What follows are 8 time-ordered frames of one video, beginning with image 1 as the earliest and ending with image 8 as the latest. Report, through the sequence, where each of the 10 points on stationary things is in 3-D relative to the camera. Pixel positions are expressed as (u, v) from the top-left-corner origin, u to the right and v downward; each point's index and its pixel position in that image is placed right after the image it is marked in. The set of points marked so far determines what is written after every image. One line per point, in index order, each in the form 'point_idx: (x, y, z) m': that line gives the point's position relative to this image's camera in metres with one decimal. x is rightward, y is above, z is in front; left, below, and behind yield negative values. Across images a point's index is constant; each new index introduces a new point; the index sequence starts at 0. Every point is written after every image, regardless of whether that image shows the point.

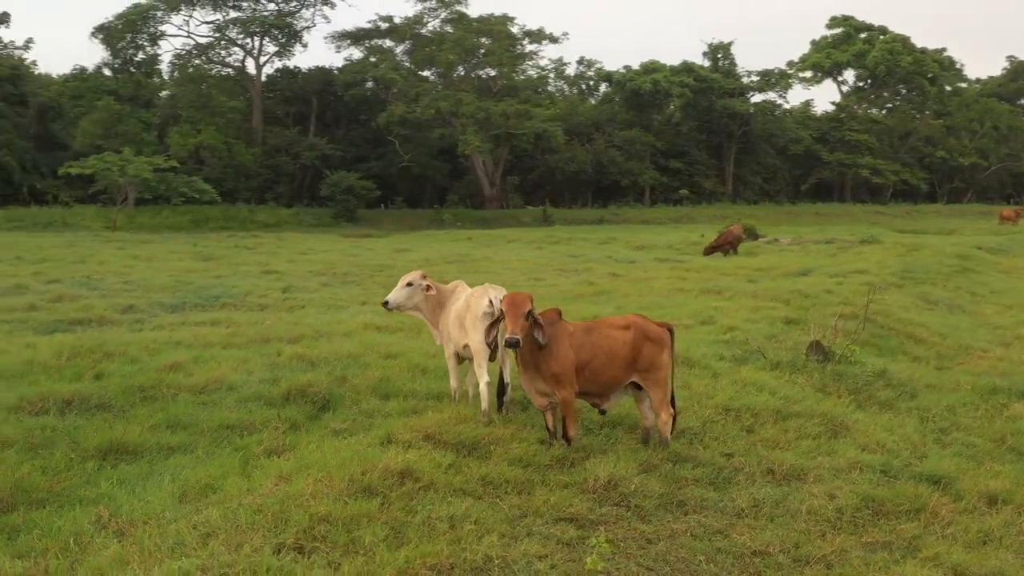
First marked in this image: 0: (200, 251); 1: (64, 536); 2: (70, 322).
0: (-5.0, +0.6, +18.7) m
1: (-1.4, -0.8, +3.6) m
2: (-3.5, -0.3, +9.2) m
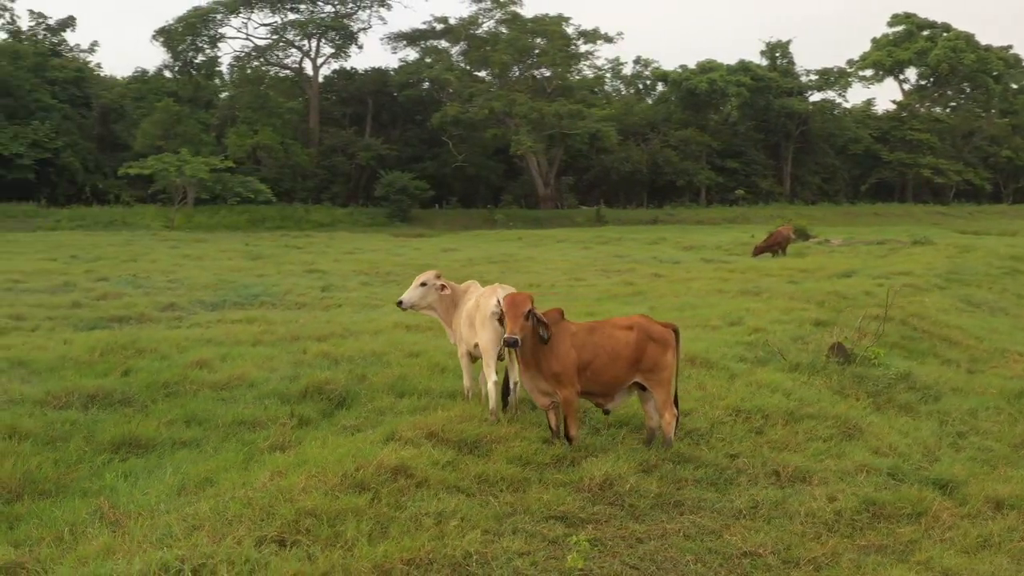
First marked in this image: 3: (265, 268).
0: (-4.3, +0.6, +19.0) m
1: (-1.5, -0.8, +3.7) m
2: (-3.3, -0.3, +9.5) m
3: (-3.2, +0.2, +14.8) m
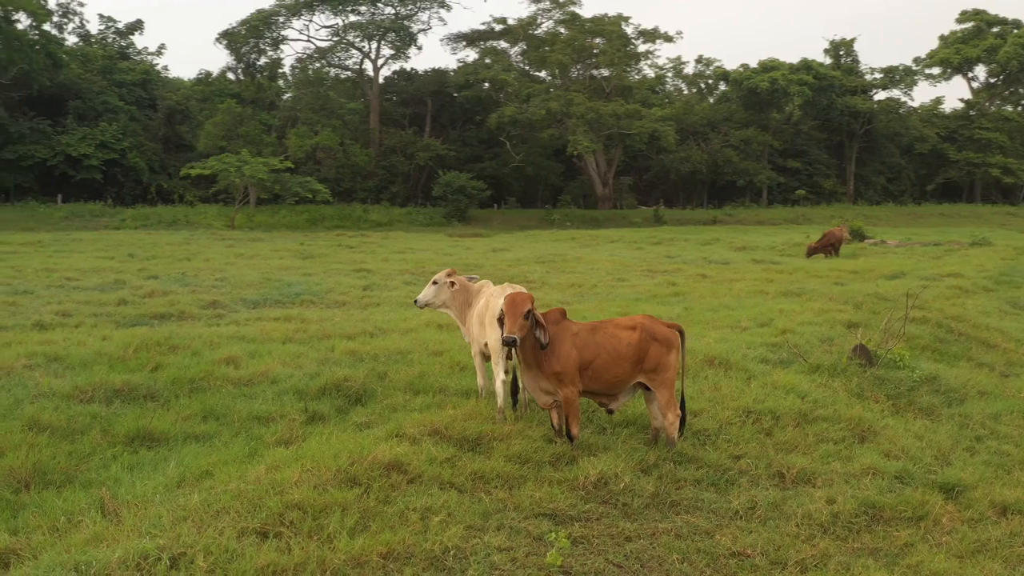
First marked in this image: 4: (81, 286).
0: (-3.5, +0.6, +19.2) m
1: (-1.5, -0.8, +3.9) m
2: (-3.0, -0.2, +9.7) m
3: (-2.6, +0.3, +15.0) m
4: (-4.5, 0.0, +12.0) m
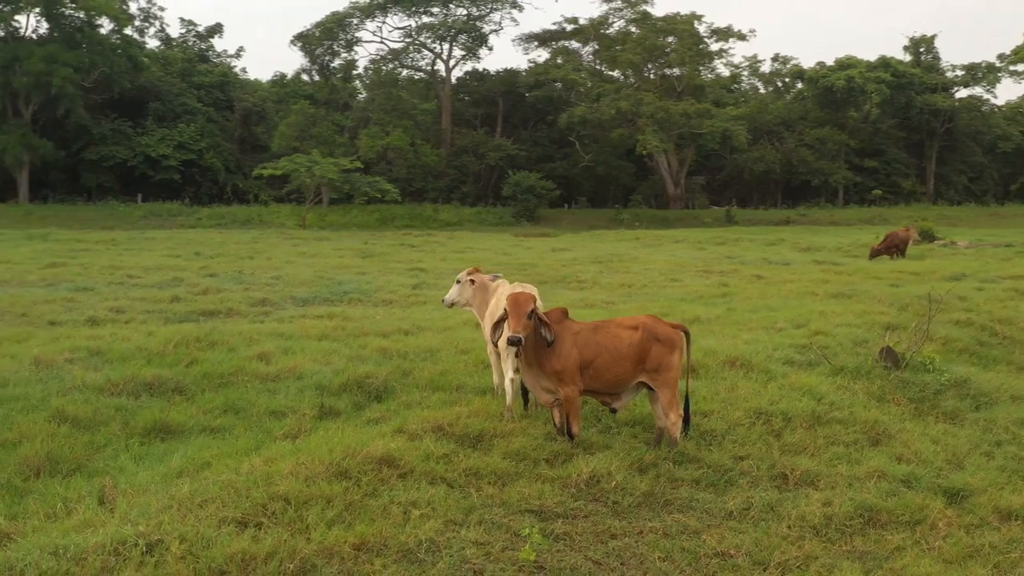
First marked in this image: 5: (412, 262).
0: (-2.5, +0.7, +19.5) m
1: (-1.6, -0.7, +4.1) m
2: (-2.7, -0.2, +10.0) m
3: (-1.9, +0.3, +15.2) m
4: (-4.0, 0.0, +12.4) m
5: (-1.4, +0.4, +16.6) m
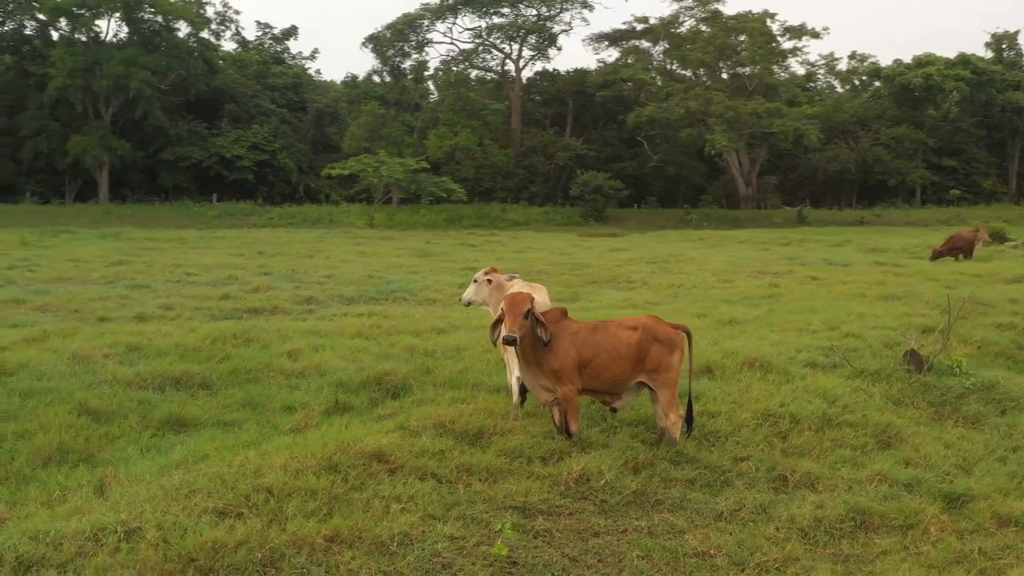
0: (-1.5, +0.7, +19.7) m
1: (-1.7, -0.7, +4.2) m
2: (-2.3, -0.2, +10.2) m
3: (-1.2, +0.3, +15.4) m
4: (-3.5, +0.1, +12.7) m
5: (-0.6, +0.4, +16.8) m
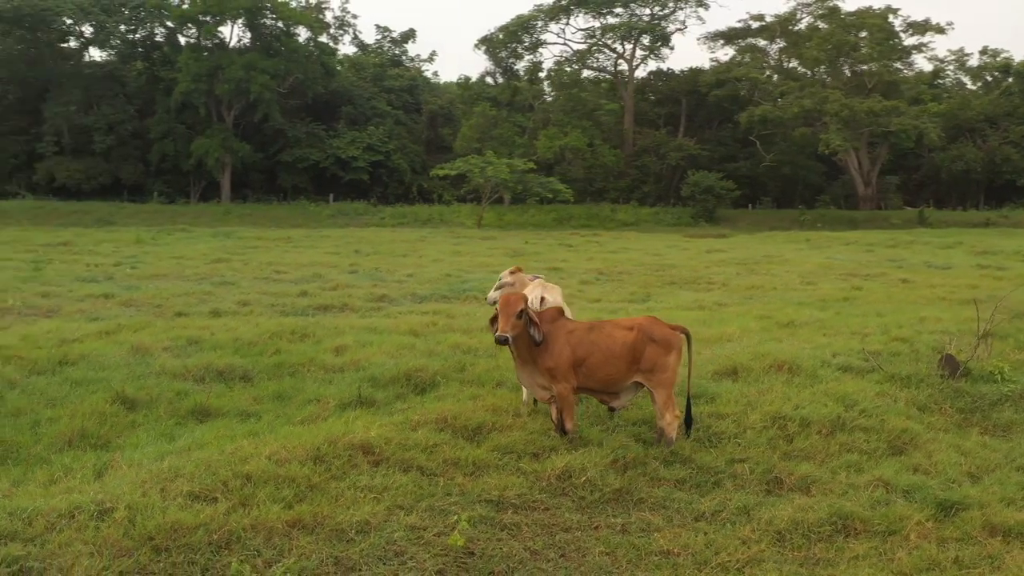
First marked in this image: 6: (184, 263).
0: (+0.1, +0.7, +19.9) m
1: (-1.8, -0.7, +4.5) m
2: (-1.8, -0.2, +10.6) m
3: (-0.1, +0.3, +15.6) m
4: (-2.6, +0.1, +13.1) m
5: (+0.7, +0.4, +16.9) m
6: (-4.4, +0.3, +15.5) m
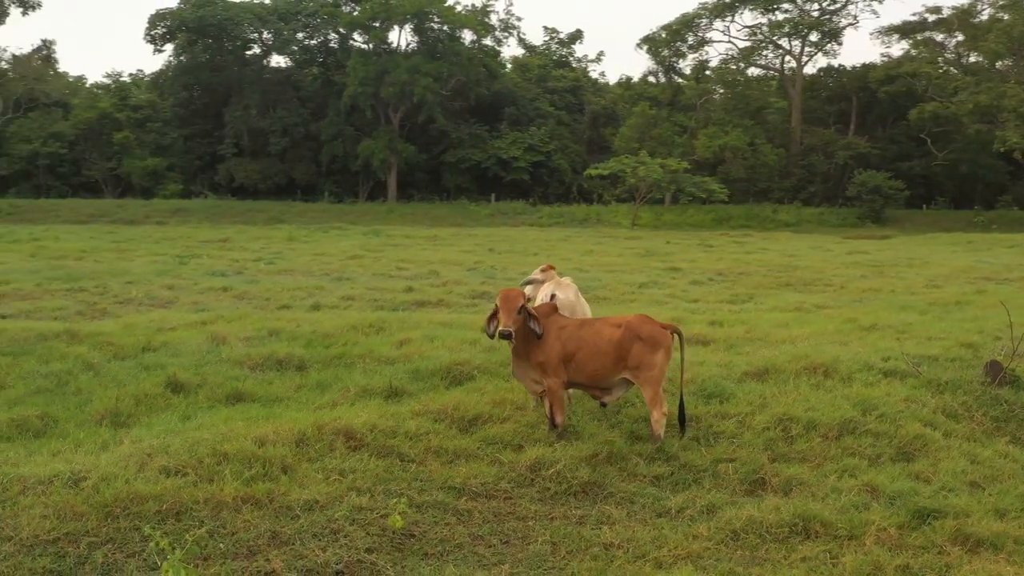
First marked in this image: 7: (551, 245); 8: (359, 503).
0: (+2.5, +0.7, +19.9) m
1: (-1.9, -0.7, +5.0) m
2: (-0.9, -0.1, +10.9) m
3: (+1.6, +0.3, +15.6) m
4: (-1.3, +0.2, +13.6) m
5: (+2.5, +0.4, +16.8) m
6: (-2.7, +0.4, +16.2) m
7: (+0.6, +0.7, +19.9) m
8: (-0.6, -0.8, +4.4) m
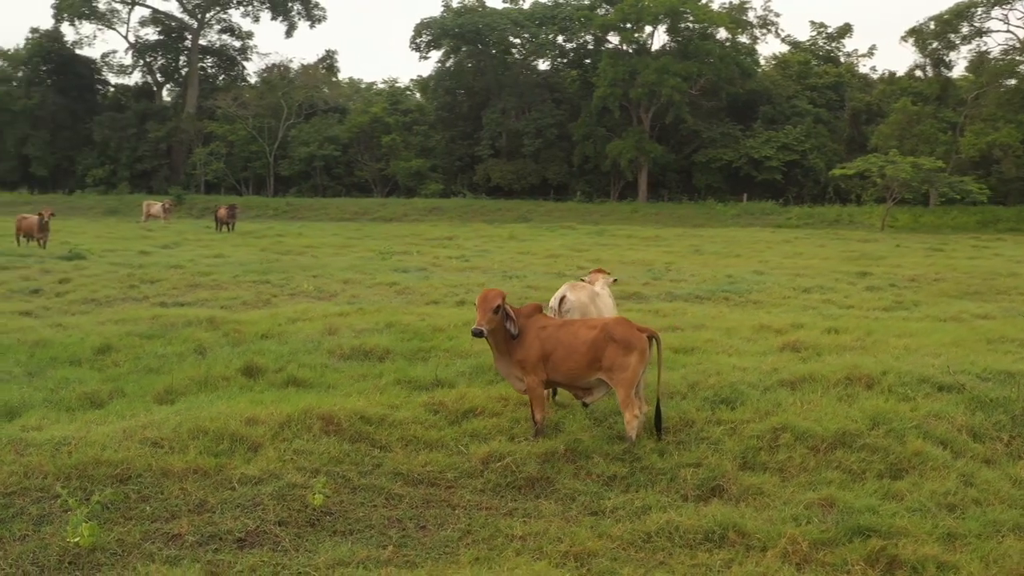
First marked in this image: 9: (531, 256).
0: (+6.0, +0.6, +19.0) m
1: (-2.0, -0.6, +5.7) m
2: (+0.4, -0.1, +11.2) m
3: (+4.0, +0.2, +15.1) m
4: (+0.7, +0.2, +13.9) m
5: (+5.2, +0.3, +16.0) m
6: (0.0, +0.4, +16.7) m
7: (+4.2, +0.7, +19.5) m
8: (-0.9, -0.8, +4.8) m
9: (+0.3, +0.5, +17.2) m
